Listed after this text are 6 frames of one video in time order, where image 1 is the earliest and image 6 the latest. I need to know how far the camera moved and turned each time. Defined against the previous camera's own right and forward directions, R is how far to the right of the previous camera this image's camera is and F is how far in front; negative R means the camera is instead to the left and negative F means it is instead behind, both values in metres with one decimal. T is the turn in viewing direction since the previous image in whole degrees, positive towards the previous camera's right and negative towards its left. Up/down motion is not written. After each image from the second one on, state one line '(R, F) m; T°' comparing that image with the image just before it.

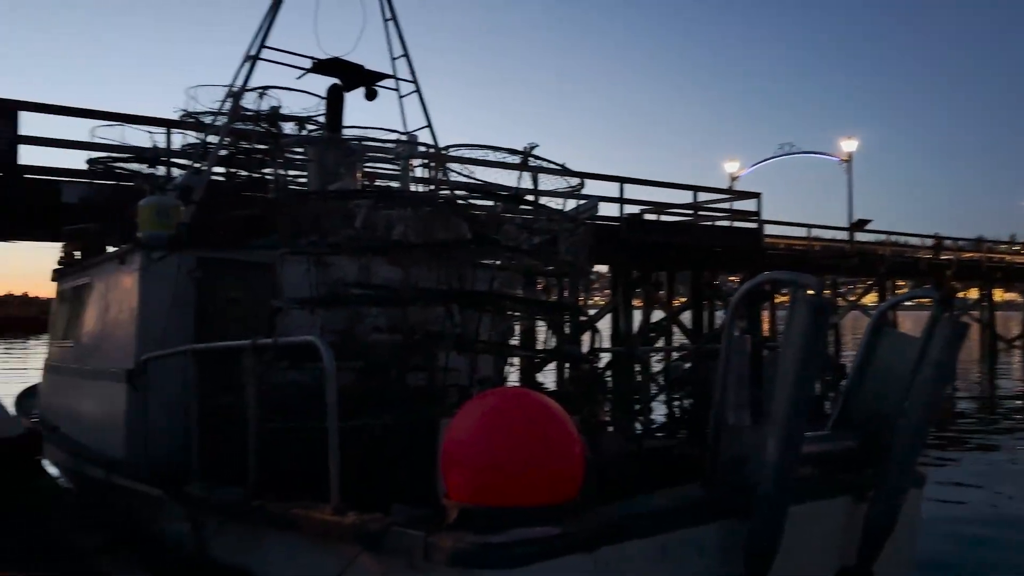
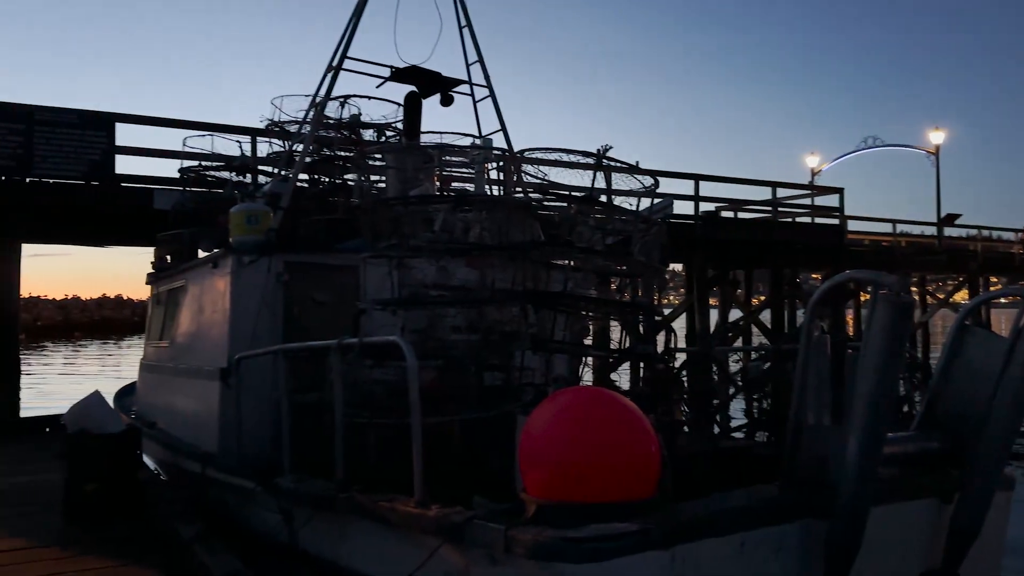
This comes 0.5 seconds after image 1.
(0.0, -0.1) m; -5°
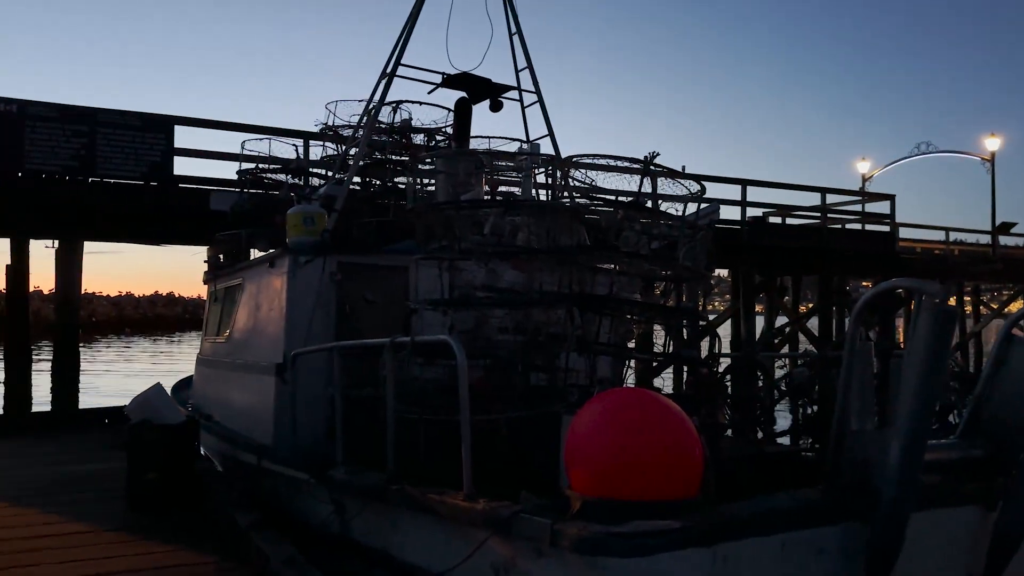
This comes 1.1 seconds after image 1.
(0.0, -0.1) m; -3°
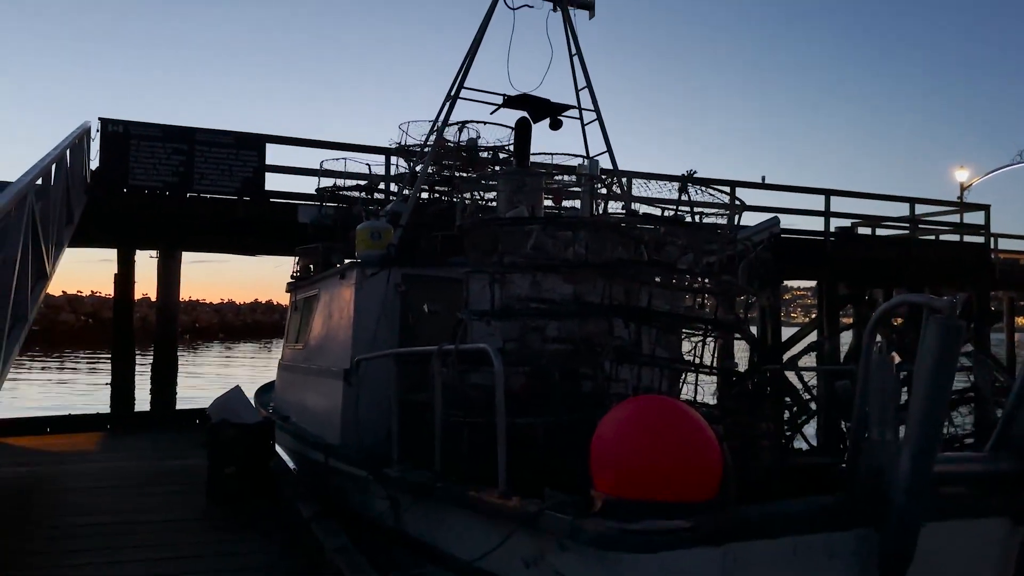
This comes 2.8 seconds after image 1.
(+0.2, -0.2) m; -6°
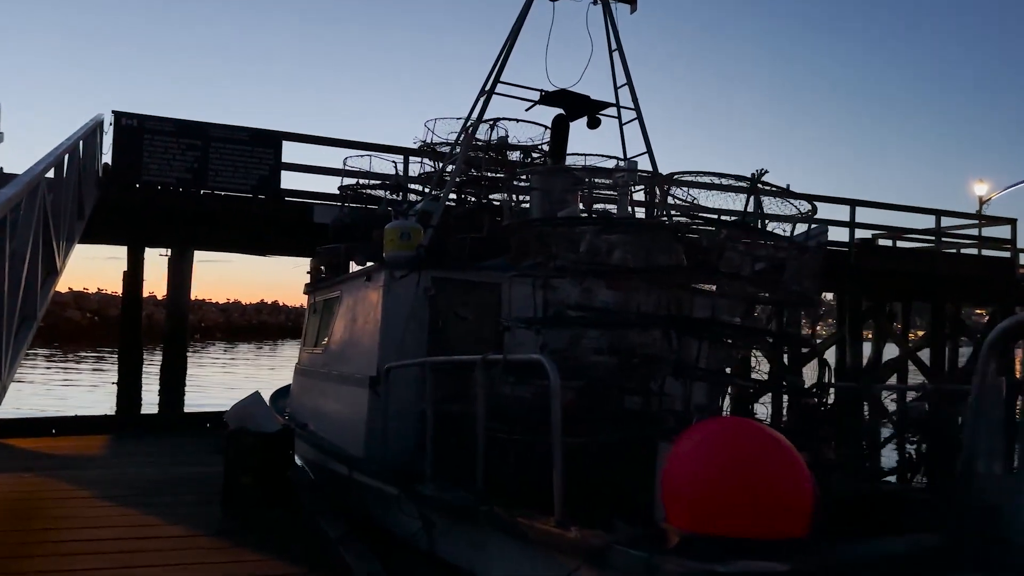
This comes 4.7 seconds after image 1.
(-0.2, +0.3) m; 0°
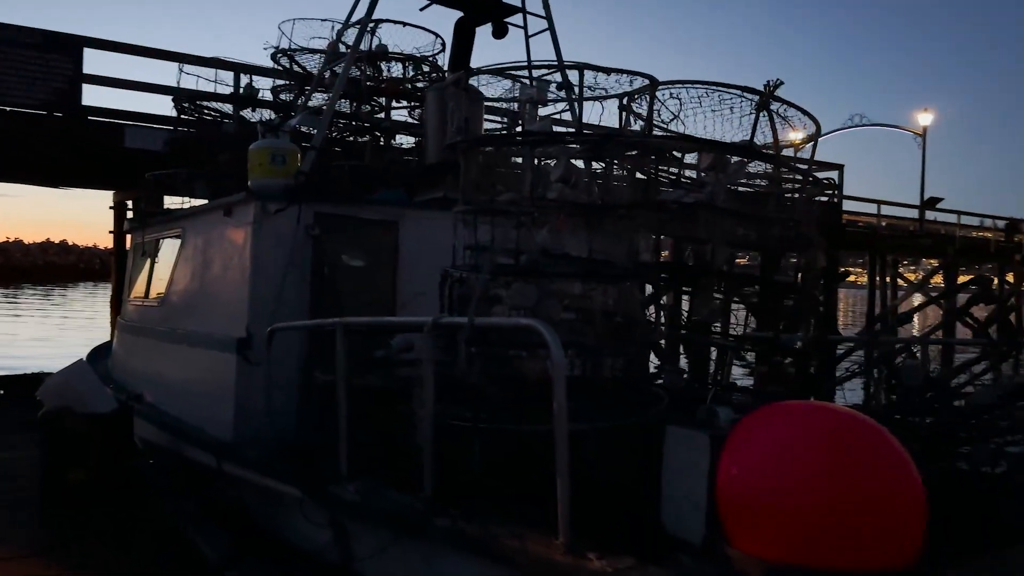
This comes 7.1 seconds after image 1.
(-0.5, +1.0) m; +12°
